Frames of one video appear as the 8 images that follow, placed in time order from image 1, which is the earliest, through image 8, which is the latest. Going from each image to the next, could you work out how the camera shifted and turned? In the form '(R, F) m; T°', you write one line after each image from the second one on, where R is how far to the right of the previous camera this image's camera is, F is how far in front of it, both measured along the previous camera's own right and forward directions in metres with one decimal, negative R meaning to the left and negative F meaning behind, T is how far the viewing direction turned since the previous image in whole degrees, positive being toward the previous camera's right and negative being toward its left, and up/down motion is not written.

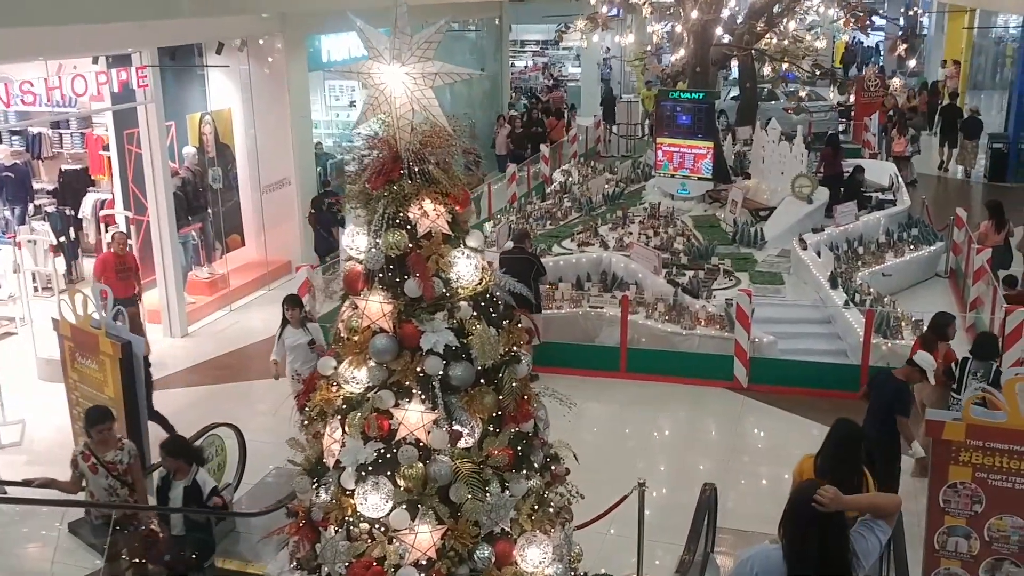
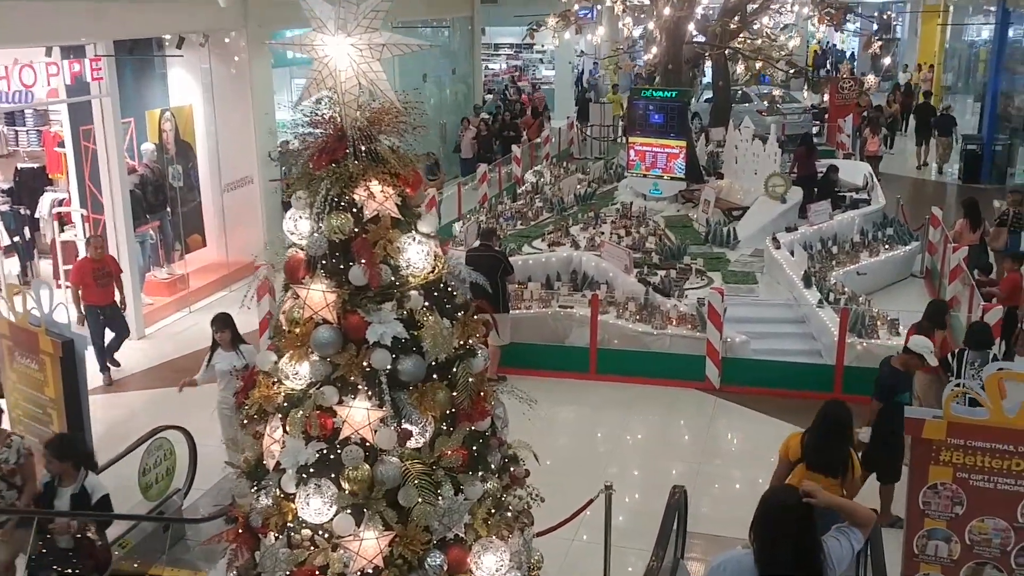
(+0.1, +0.3) m; +1°
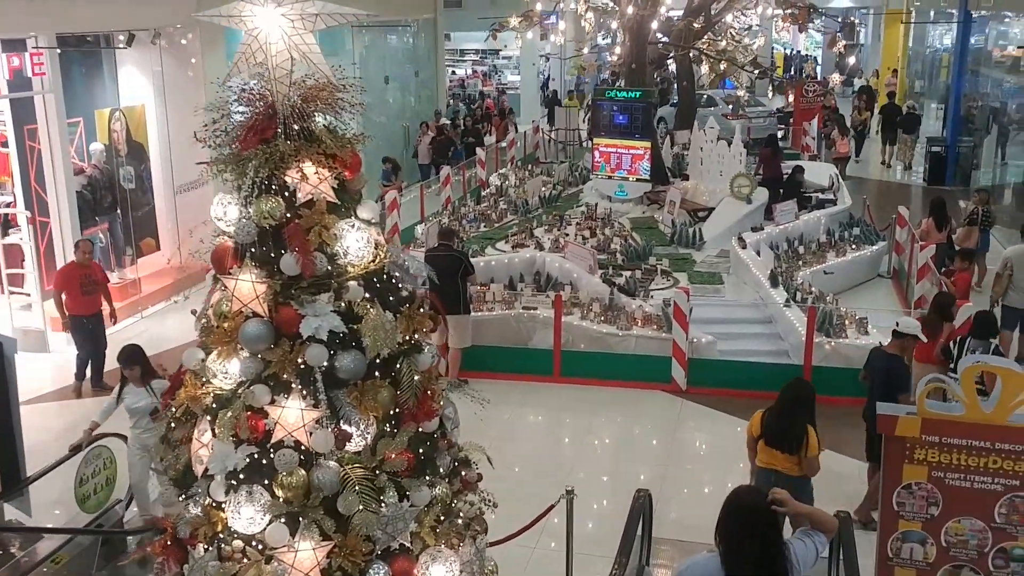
(+0.1, +0.2) m; +2°
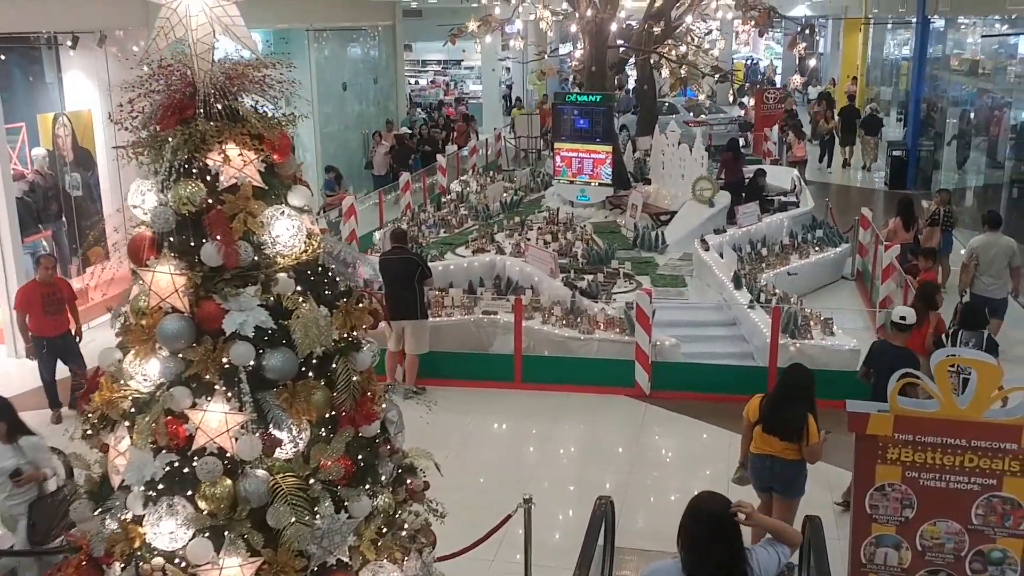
(+0.1, +0.2) m; +2°
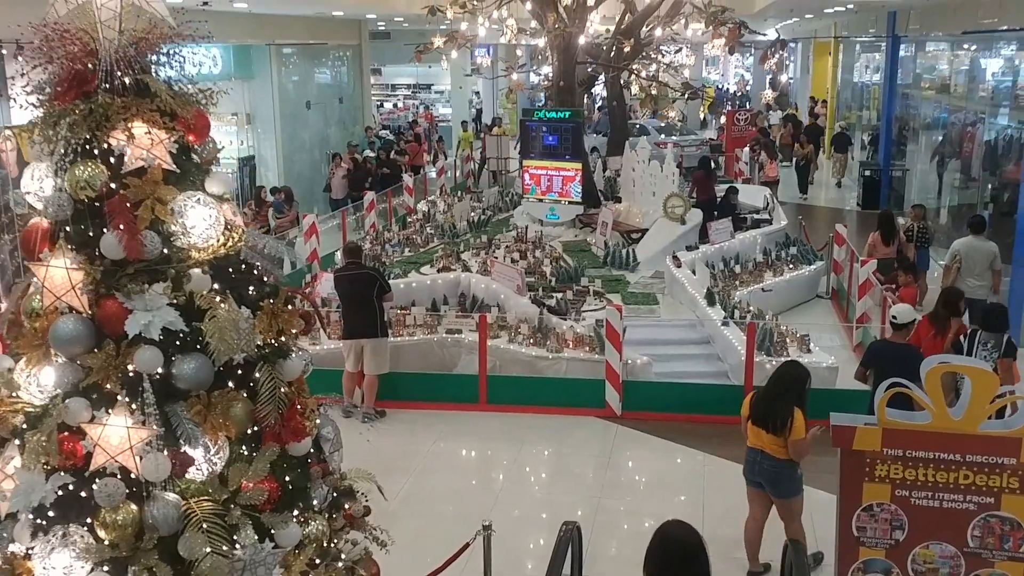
(+0.1, +0.3) m; +2°
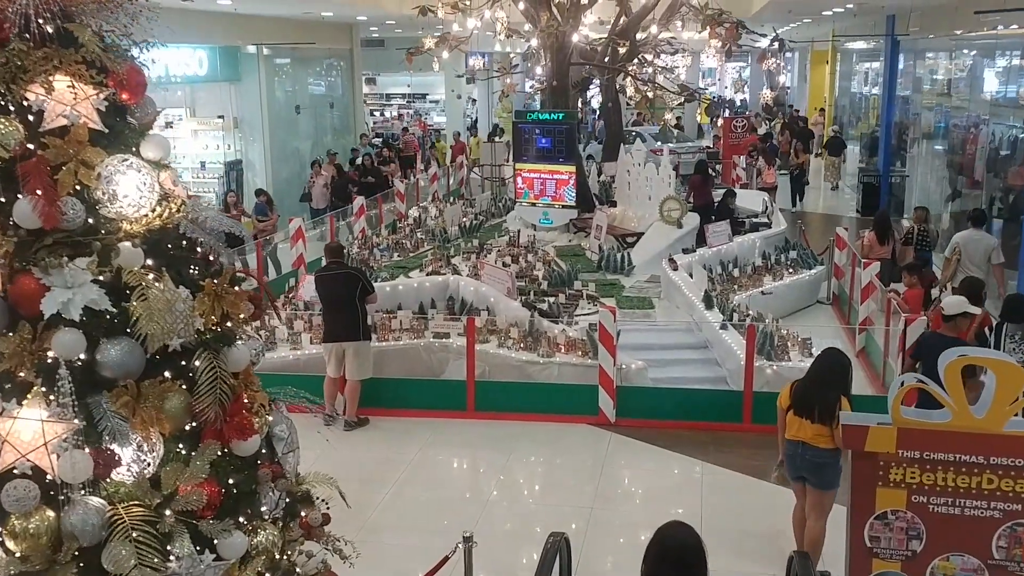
(+0.1, +0.3) m; 0°
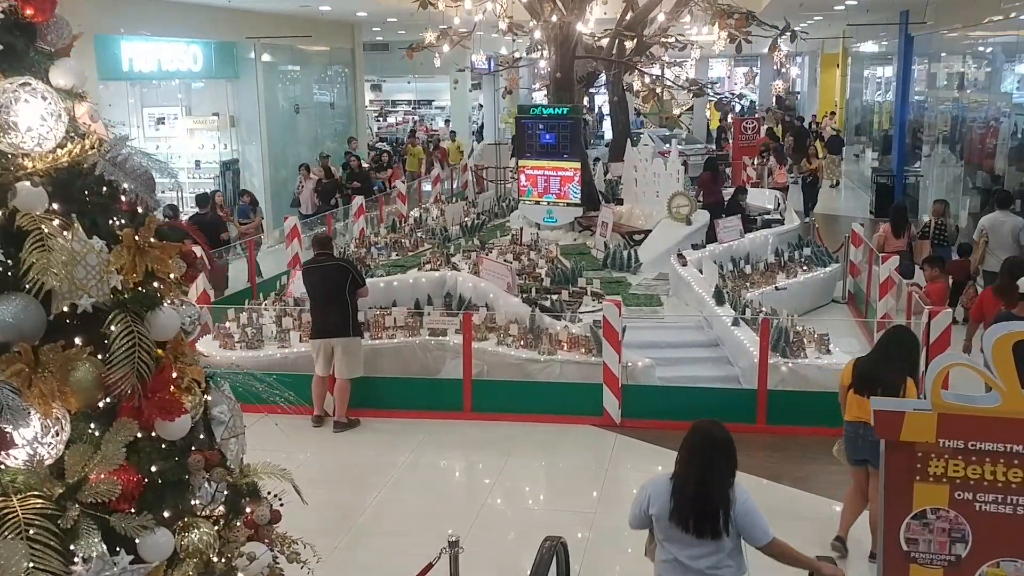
(+0.1, +0.4) m; -1°
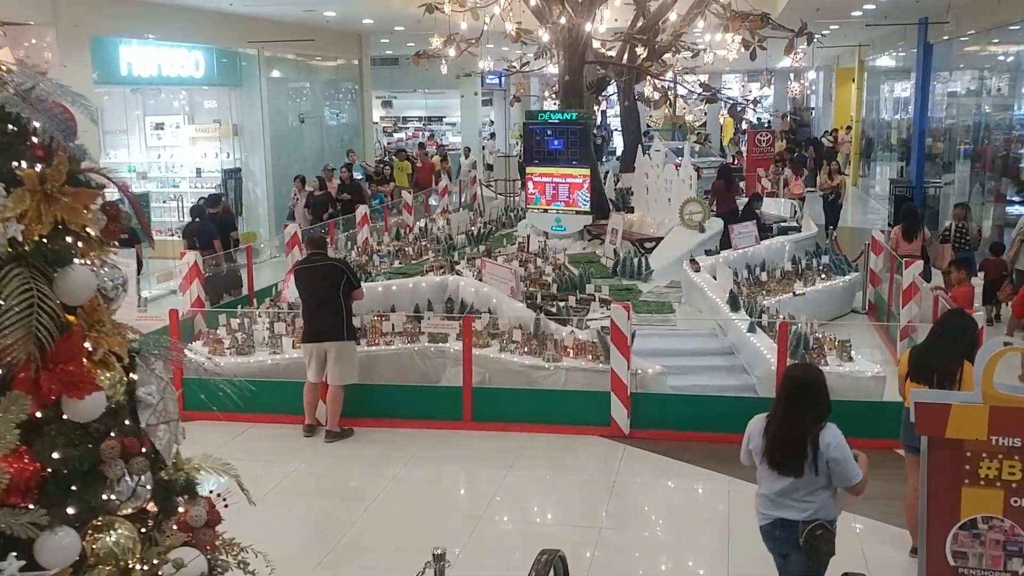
(+0.1, +0.3) m; -1°
